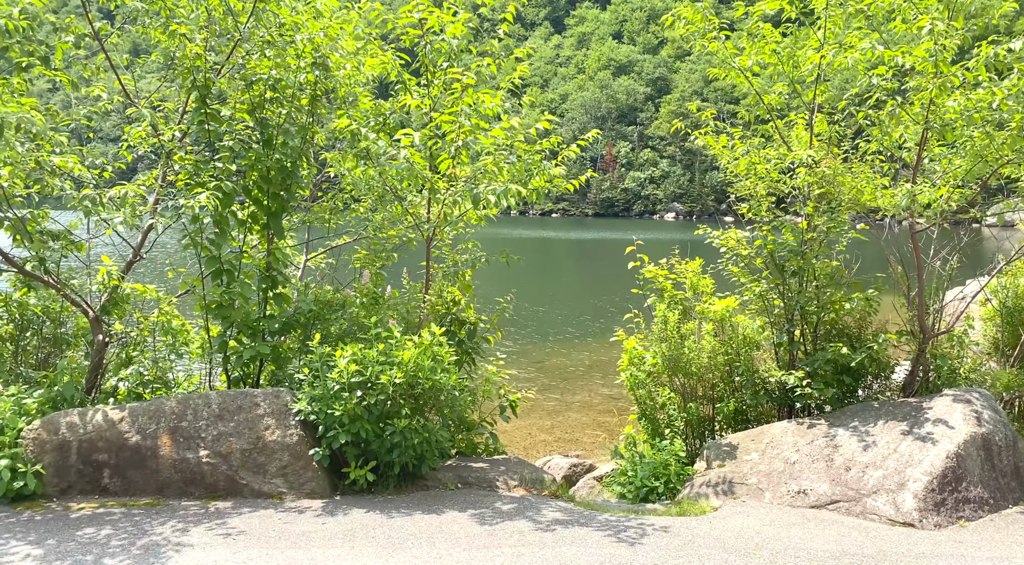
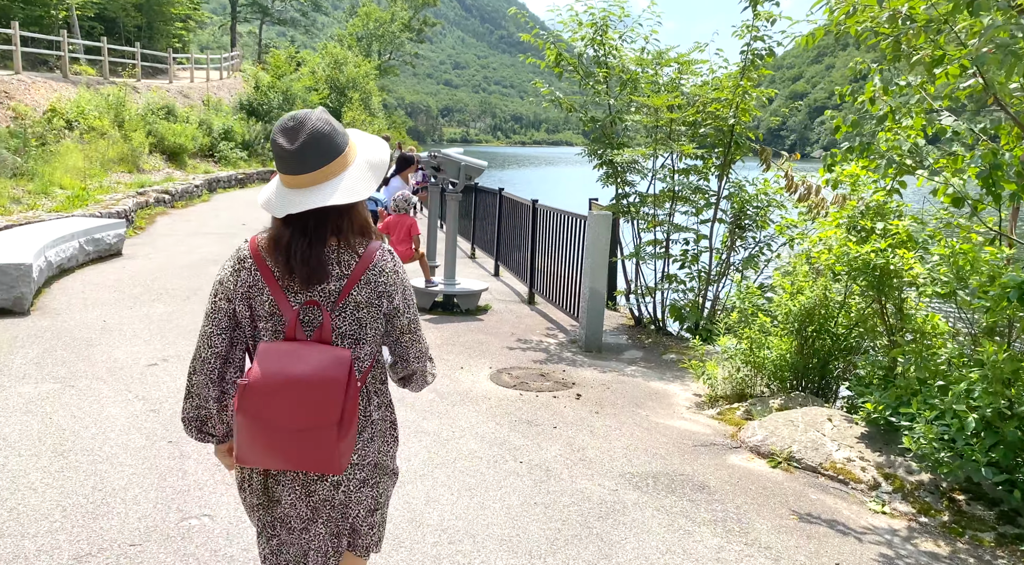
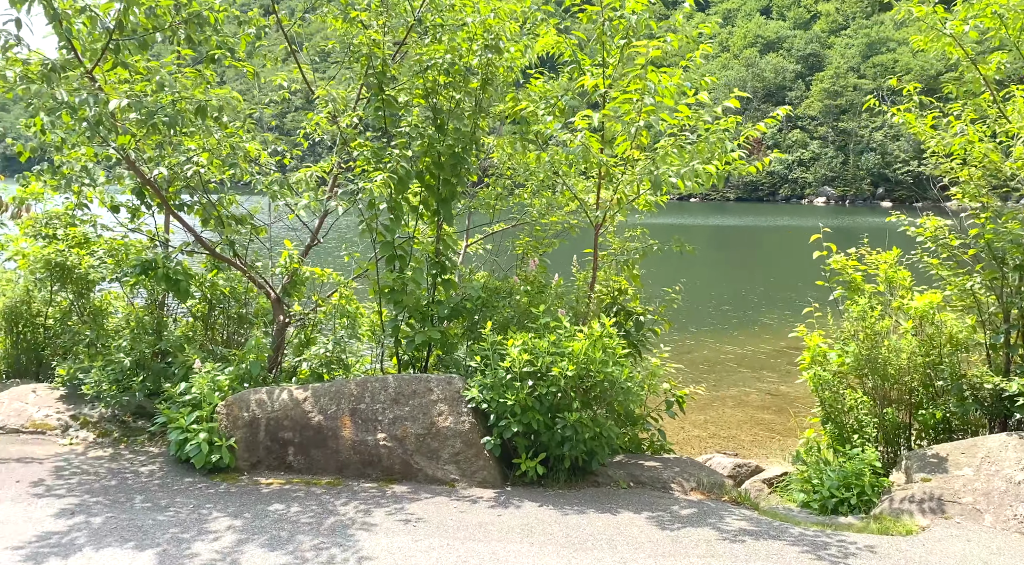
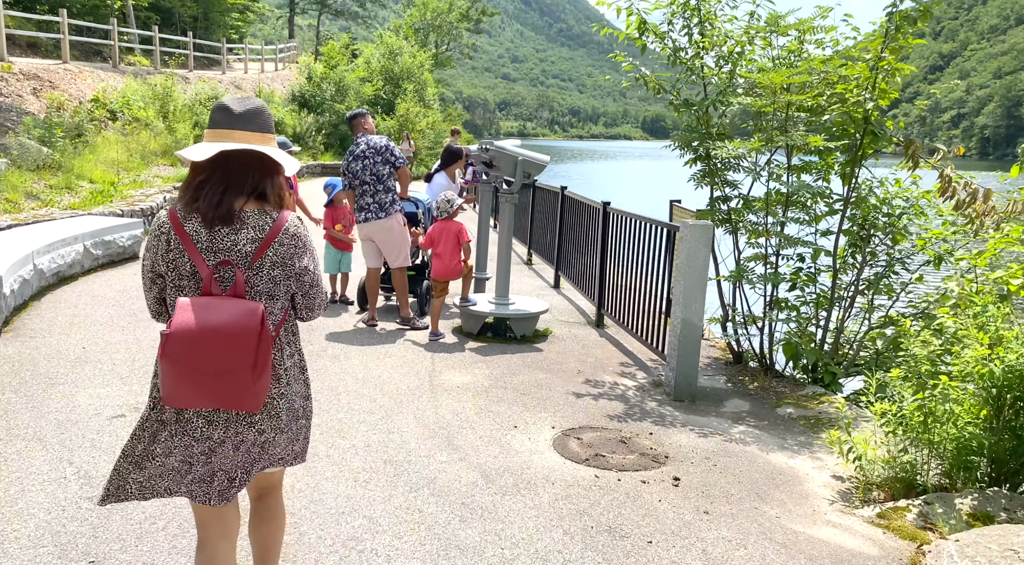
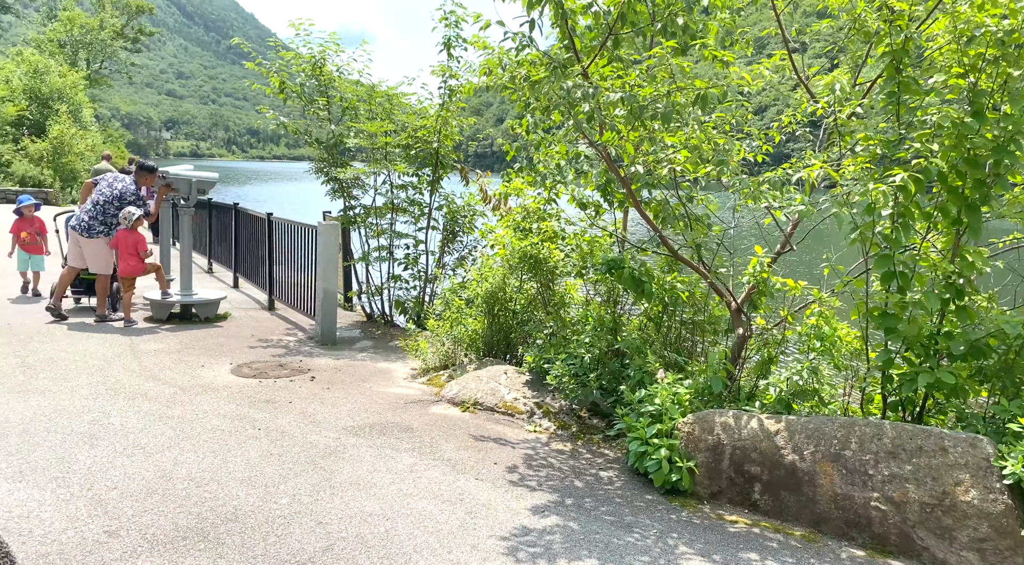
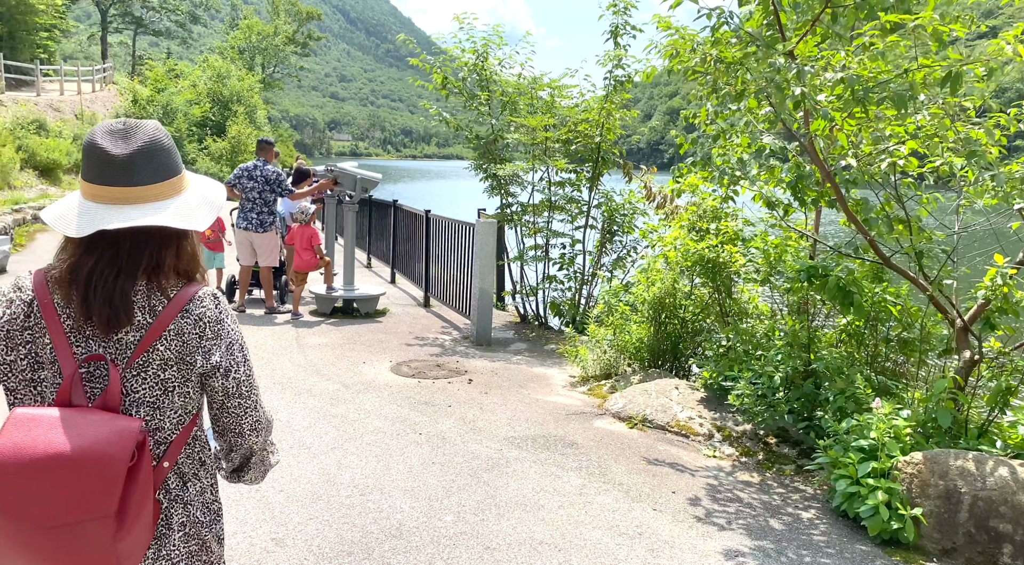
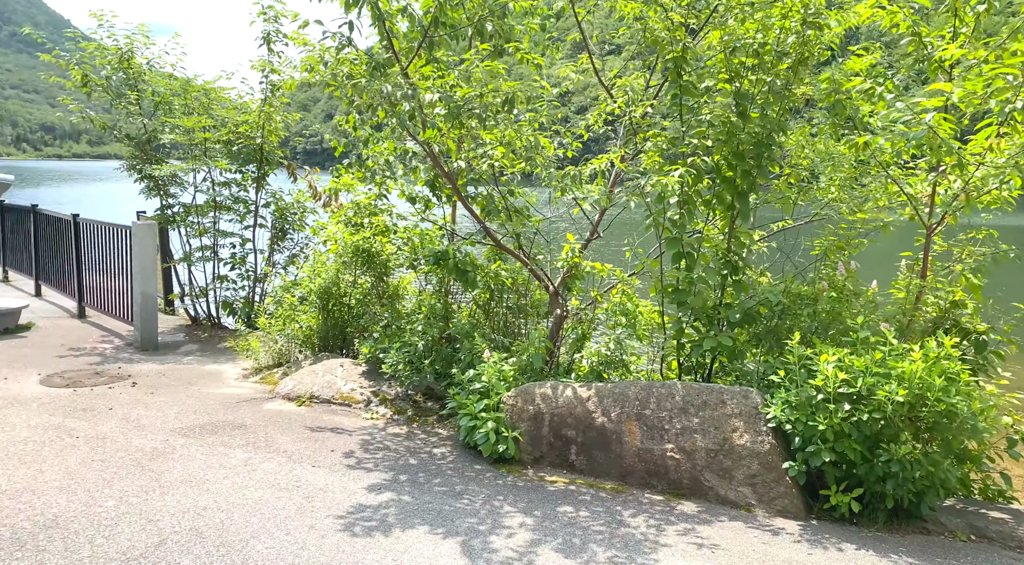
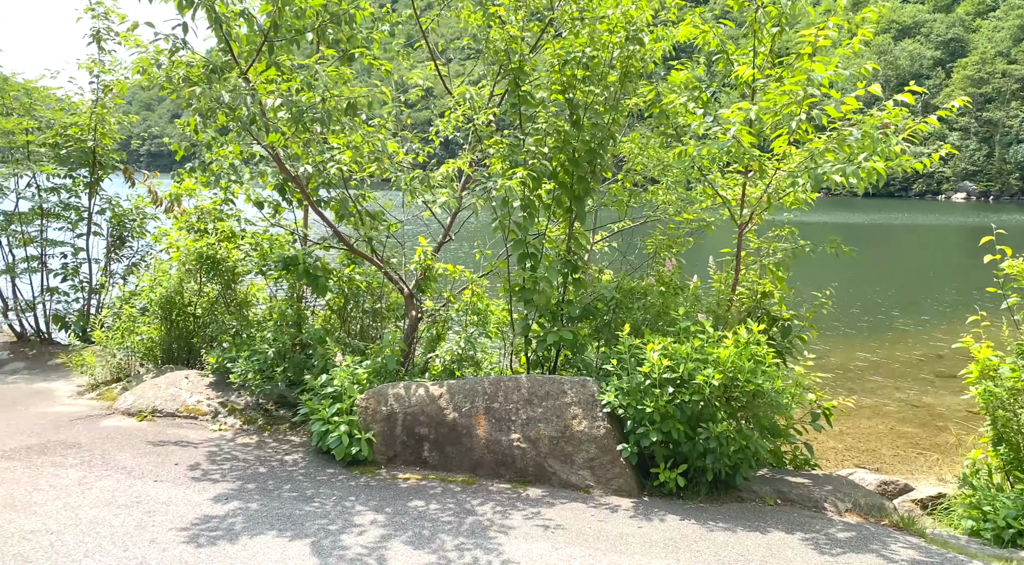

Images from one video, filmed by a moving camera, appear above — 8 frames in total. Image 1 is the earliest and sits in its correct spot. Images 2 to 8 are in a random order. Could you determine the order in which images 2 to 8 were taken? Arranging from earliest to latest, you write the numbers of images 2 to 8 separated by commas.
3, 8, 7, 5, 6, 2, 4
